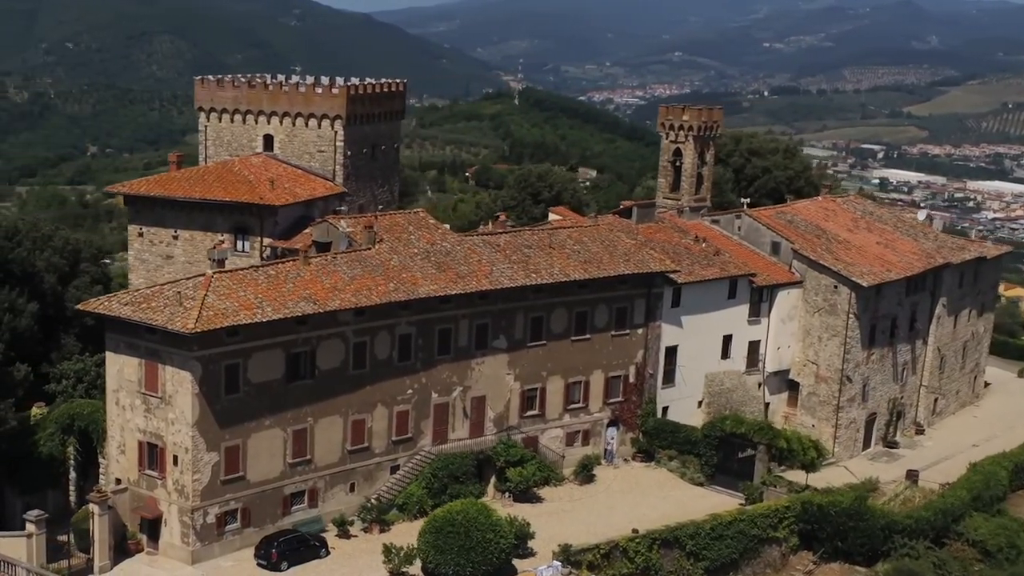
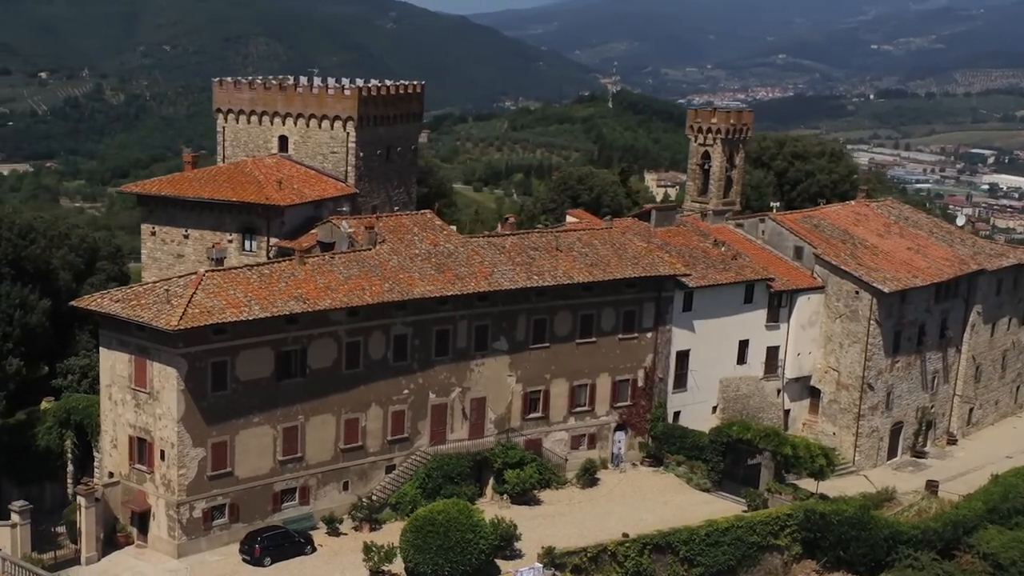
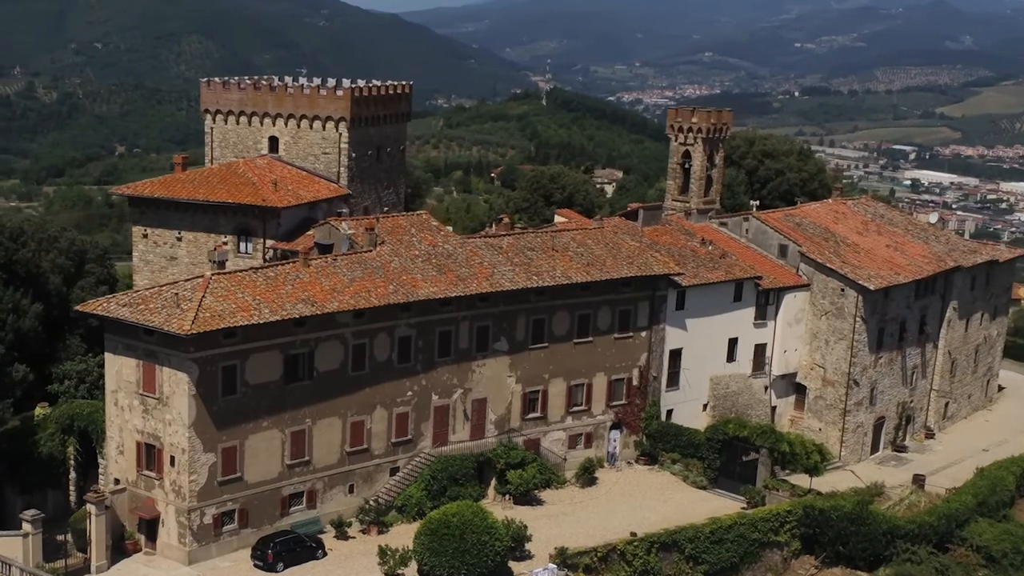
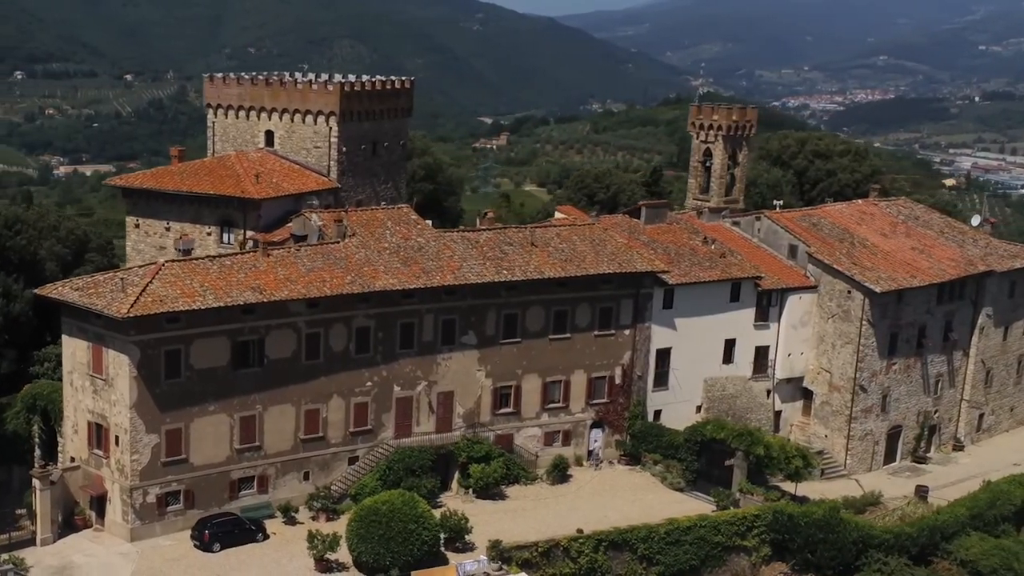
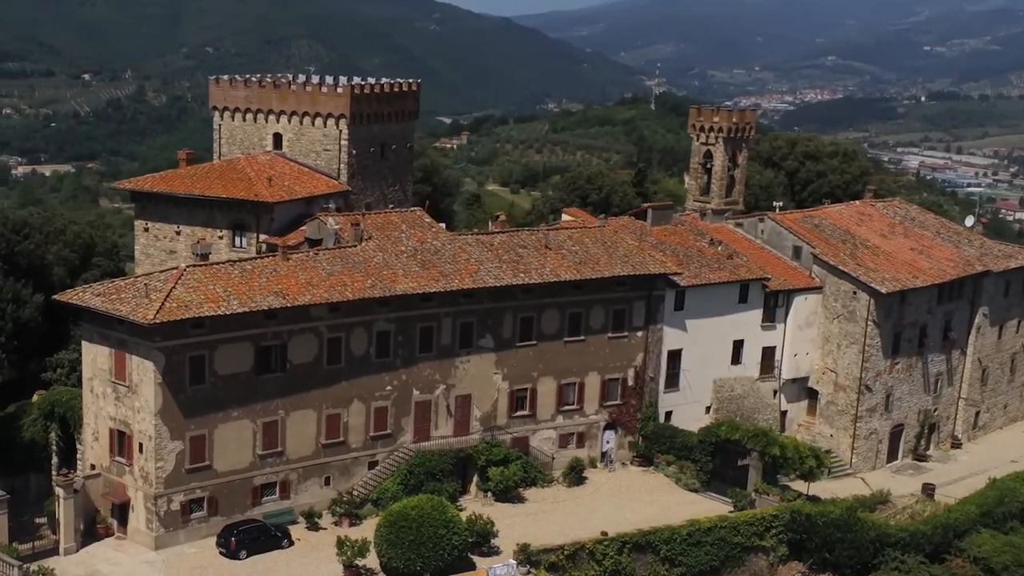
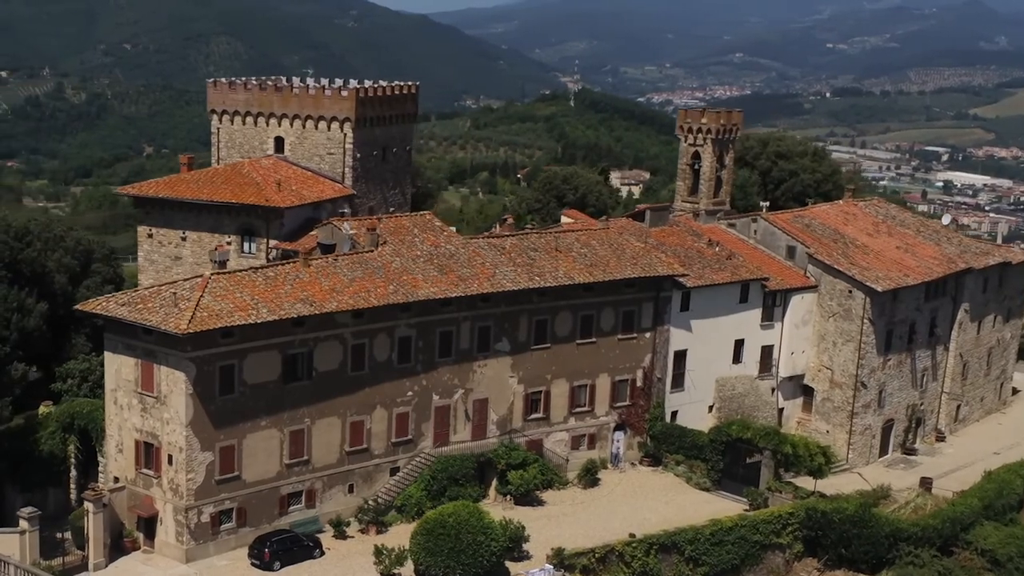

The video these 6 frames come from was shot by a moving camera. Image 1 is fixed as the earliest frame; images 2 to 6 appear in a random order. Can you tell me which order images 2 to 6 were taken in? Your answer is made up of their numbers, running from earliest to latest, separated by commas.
3, 6, 2, 5, 4
